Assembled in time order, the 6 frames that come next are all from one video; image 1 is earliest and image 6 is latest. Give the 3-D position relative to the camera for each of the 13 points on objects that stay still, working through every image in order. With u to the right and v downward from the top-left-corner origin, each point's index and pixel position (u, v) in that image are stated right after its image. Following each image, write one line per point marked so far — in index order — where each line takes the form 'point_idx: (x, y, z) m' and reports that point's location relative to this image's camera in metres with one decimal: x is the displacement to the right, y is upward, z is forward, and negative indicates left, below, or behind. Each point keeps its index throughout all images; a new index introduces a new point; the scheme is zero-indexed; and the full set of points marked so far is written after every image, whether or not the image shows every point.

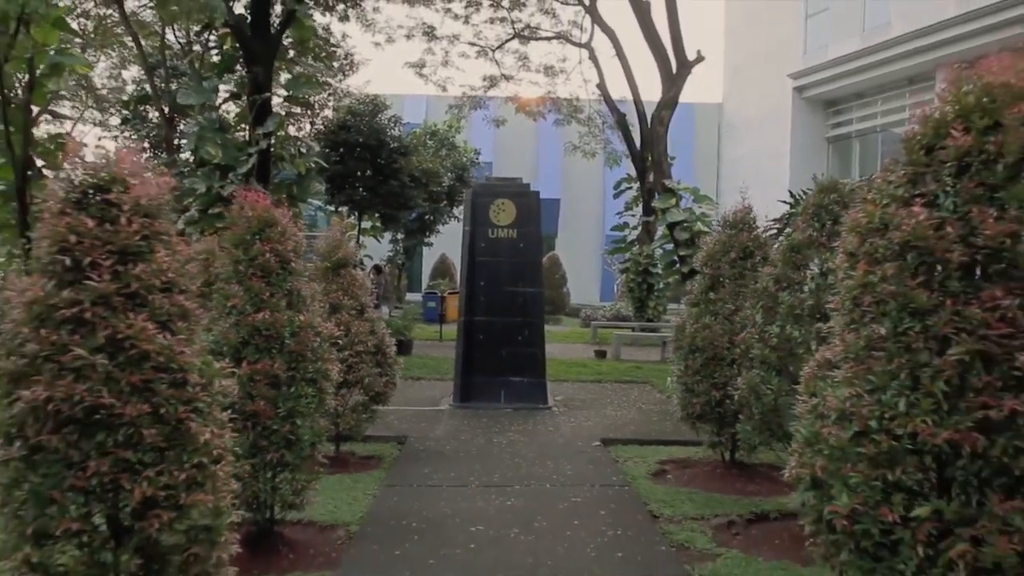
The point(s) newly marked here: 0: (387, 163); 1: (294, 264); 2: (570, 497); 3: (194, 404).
0: (-2.3, +2.3, +17.9) m
1: (-1.1, +0.1, +4.8) m
2: (+0.4, -1.3, +6.2) m
3: (-1.0, -0.4, +3.1) m
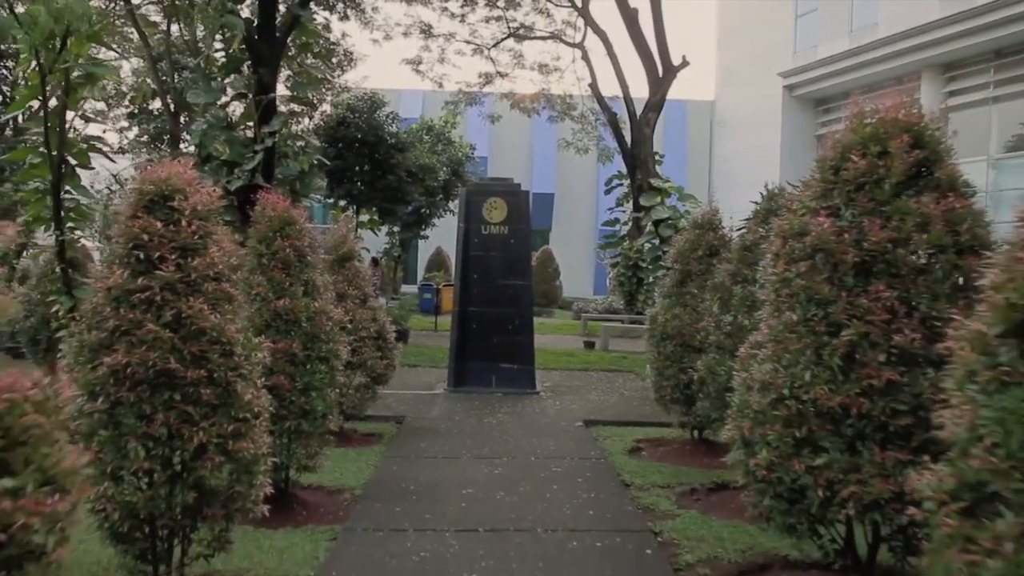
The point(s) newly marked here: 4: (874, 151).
0: (-2.4, +2.5, +18.6) m
1: (-1.2, +0.2, +5.6) m
2: (+0.3, -1.3, +7.0) m
3: (-1.1, -0.3, +3.9) m
4: (+1.4, +0.5, +3.8) m
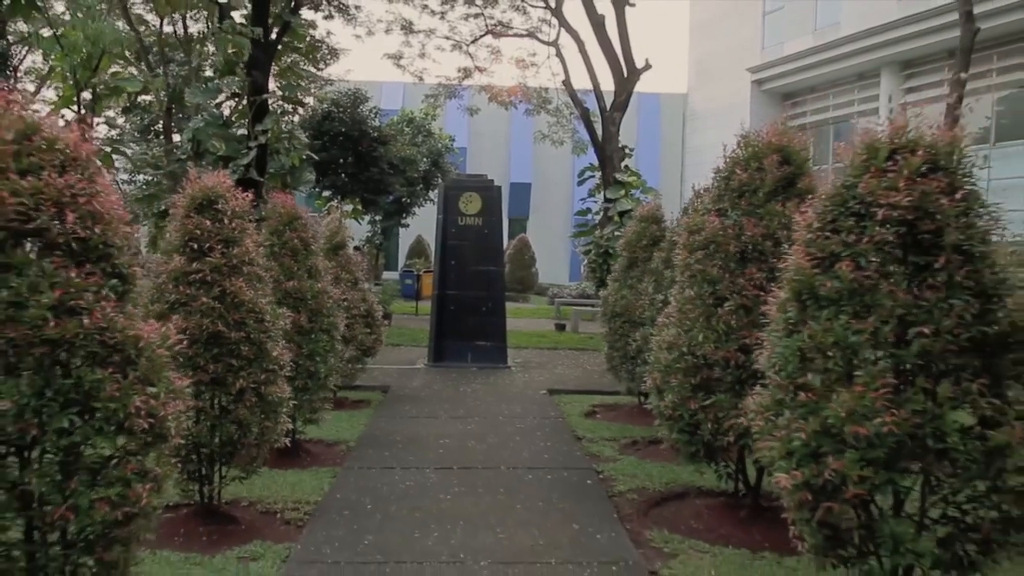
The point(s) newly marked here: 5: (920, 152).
0: (-2.9, +2.8, +19.7) m
1: (-1.4, +0.3, +6.7) m
2: (0.0, -1.1, +8.2) m
3: (-1.3, -0.2, +5.0) m
4: (+1.2, +0.6, +5.1) m
5: (+1.4, +0.5, +3.3) m
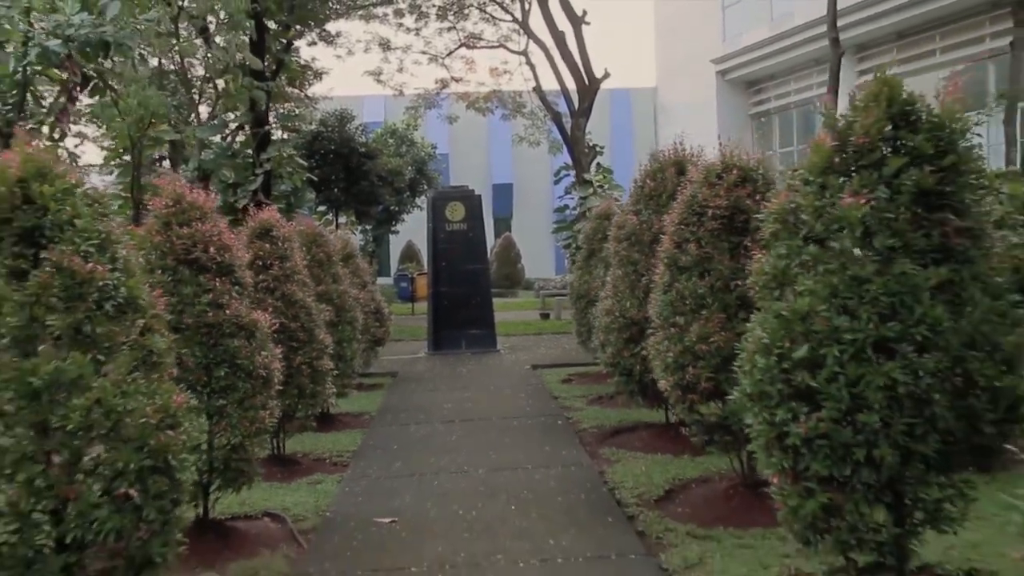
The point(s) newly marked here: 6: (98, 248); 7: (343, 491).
0: (-3.4, +2.7, +21.6) m
1: (-1.6, +0.3, +8.6) m
2: (-0.1, -1.1, +10.1) m
3: (-1.4, -0.2, +6.9) m
4: (+1.0, +0.8, +7.0) m
5: (+1.2, +0.6, +5.2) m
6: (-1.3, +0.1, +3.3) m
7: (-1.1, -1.3, +6.2) m
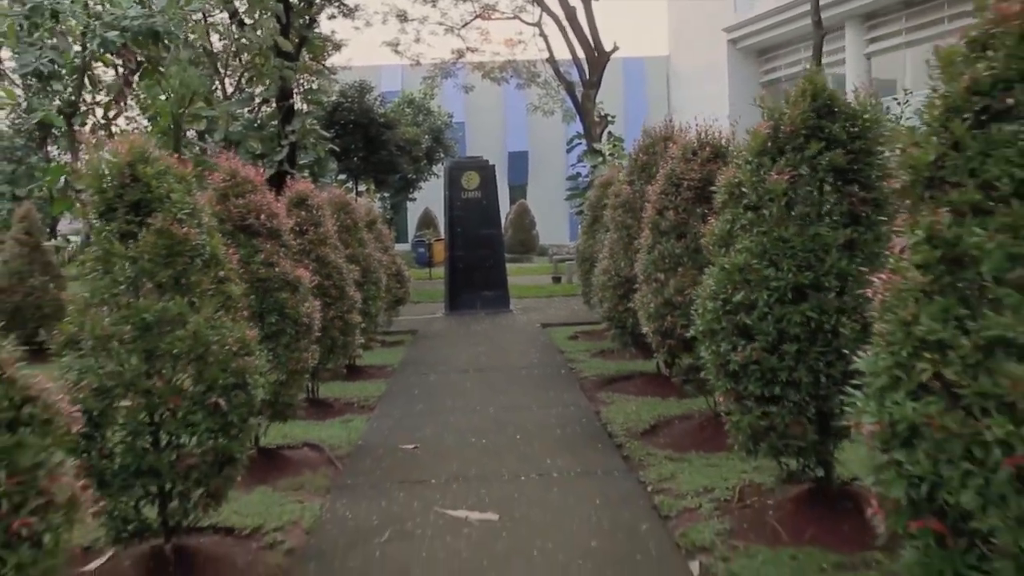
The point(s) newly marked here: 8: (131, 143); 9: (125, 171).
0: (-3.1, +3.4, +22.4) m
1: (-1.5, +0.6, +9.5) m
2: (0.0, -0.6, +11.0) m
3: (-1.3, +0.1, +7.8) m
4: (+1.1, +1.1, +7.8) m
5: (+1.2, +0.9, +6.0) m
6: (-1.4, +0.3, +4.2) m
7: (-1.0, -1.0, +7.2) m
8: (-1.6, +0.6, +4.1) m
9: (-1.6, +0.5, +4.0) m
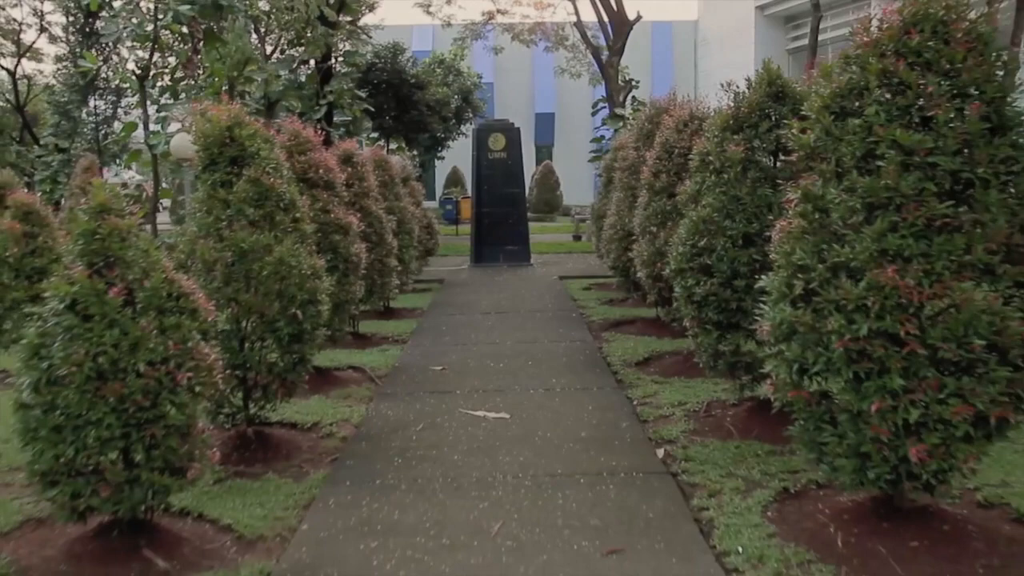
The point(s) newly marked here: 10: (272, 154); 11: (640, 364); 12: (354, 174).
0: (-2.5, +4.5, +23.5) m
1: (-1.3, +1.2, +10.7) m
2: (+0.3, -0.1, +12.2) m
3: (-1.2, +0.5, +9.0) m
4: (+1.3, +1.5, +8.9) m
5: (+1.3, +1.2, +7.1) m
6: (-1.3, +0.6, +5.3) m
7: (-0.9, -0.6, +8.4) m
8: (-1.5, +0.9, +5.2) m
9: (-1.5, +0.8, +5.2) m
10: (-1.3, +0.7, +5.3) m
11: (+1.0, -0.6, +7.6) m
12: (-1.4, +1.0, +8.8) m
